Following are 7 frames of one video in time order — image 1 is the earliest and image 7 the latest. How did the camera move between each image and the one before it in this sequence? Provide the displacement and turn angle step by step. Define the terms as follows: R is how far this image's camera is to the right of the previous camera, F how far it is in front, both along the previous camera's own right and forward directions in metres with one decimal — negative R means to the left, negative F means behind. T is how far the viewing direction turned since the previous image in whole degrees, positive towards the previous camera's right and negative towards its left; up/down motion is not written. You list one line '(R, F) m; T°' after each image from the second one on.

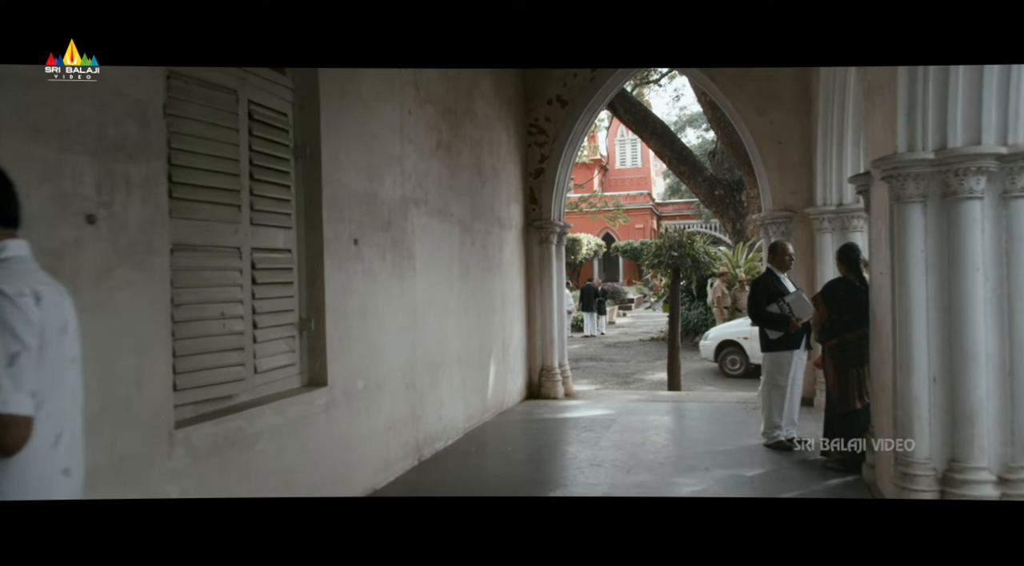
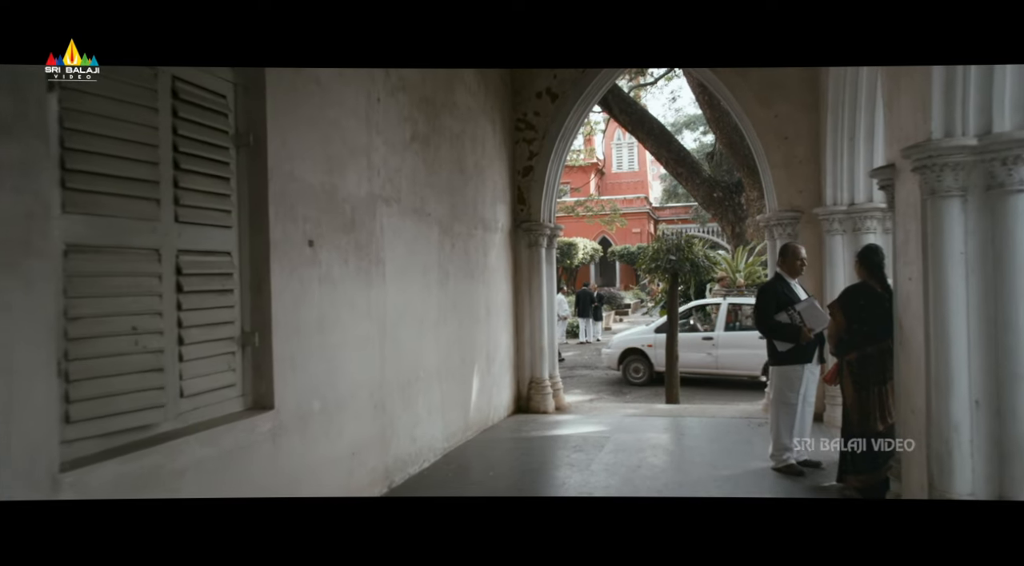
(+0.1, +0.5) m; 0°
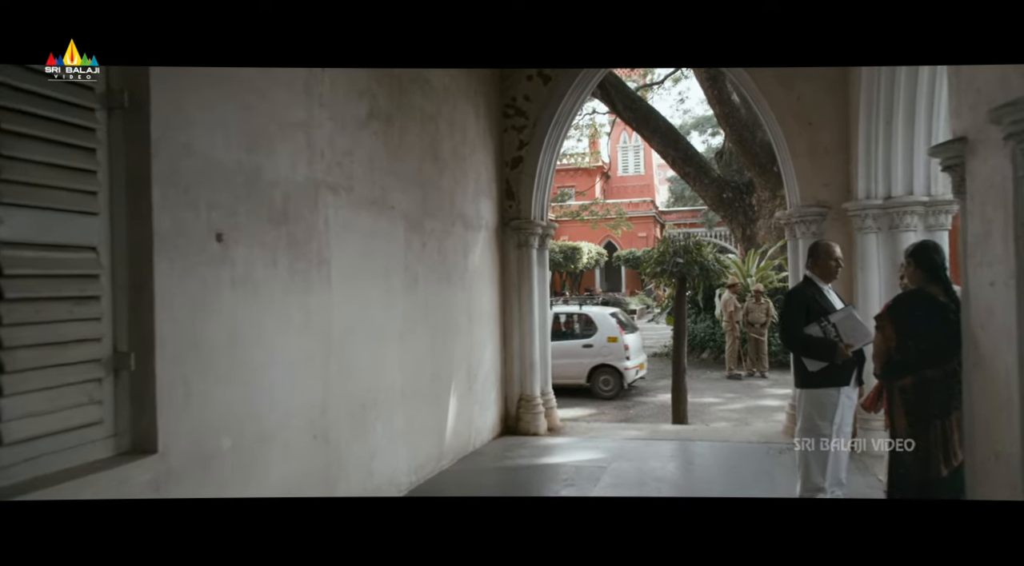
(+0.2, +0.8) m; -1°
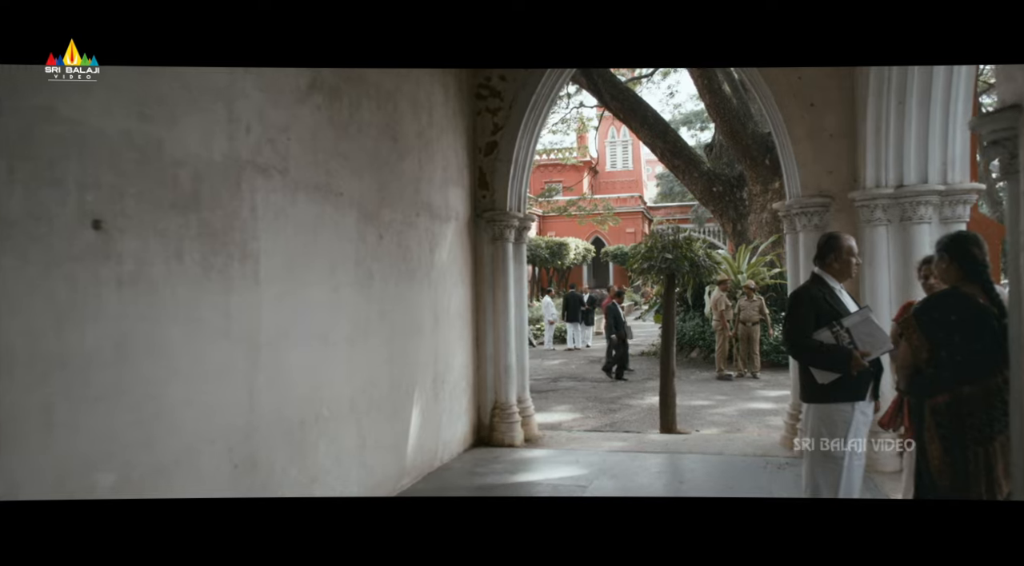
(+0.1, +0.6) m; +1°
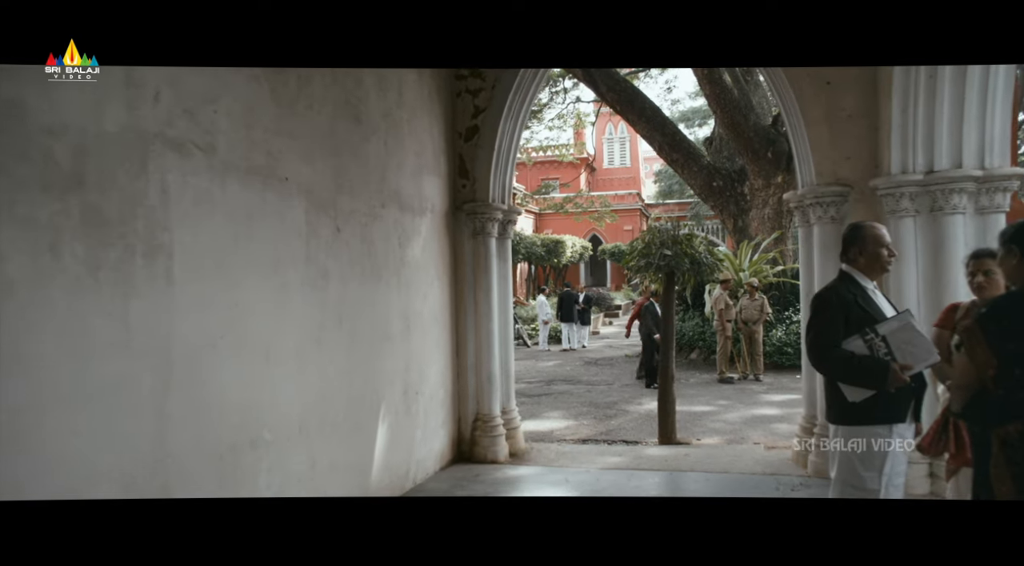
(+0.1, +0.6) m; 0°
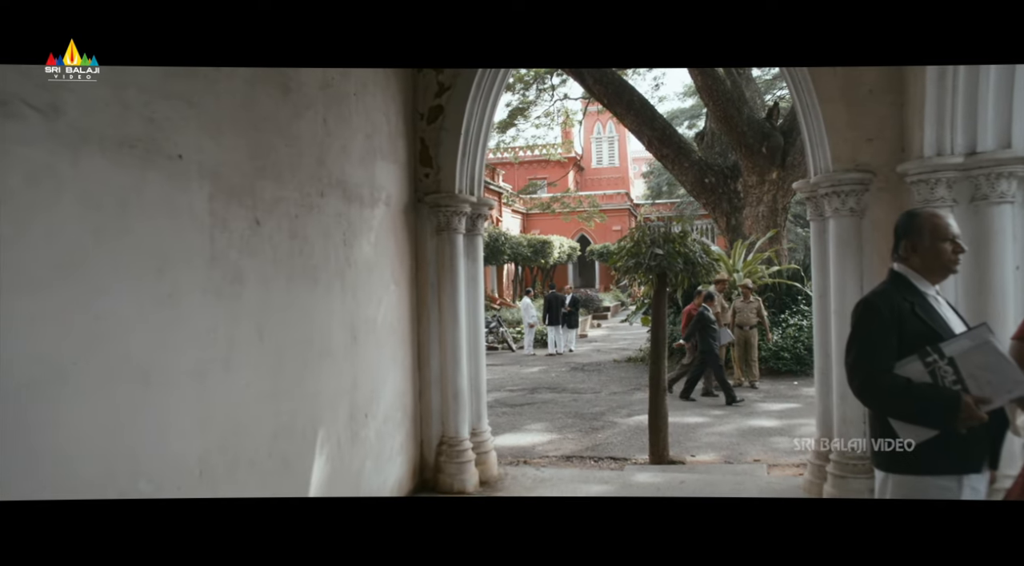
(+0.1, +0.7) m; +1°
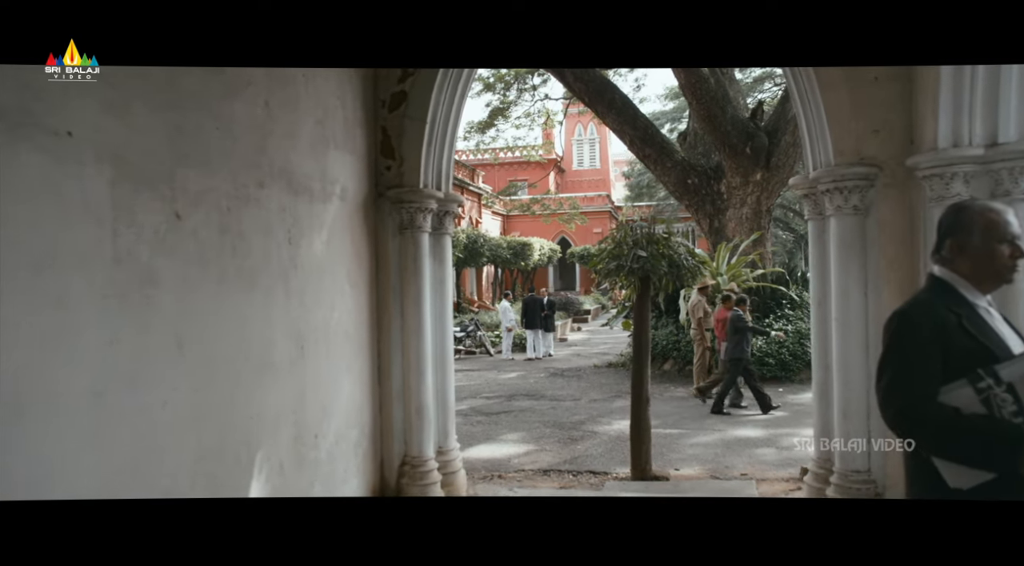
(+0.1, +0.4) m; +2°
